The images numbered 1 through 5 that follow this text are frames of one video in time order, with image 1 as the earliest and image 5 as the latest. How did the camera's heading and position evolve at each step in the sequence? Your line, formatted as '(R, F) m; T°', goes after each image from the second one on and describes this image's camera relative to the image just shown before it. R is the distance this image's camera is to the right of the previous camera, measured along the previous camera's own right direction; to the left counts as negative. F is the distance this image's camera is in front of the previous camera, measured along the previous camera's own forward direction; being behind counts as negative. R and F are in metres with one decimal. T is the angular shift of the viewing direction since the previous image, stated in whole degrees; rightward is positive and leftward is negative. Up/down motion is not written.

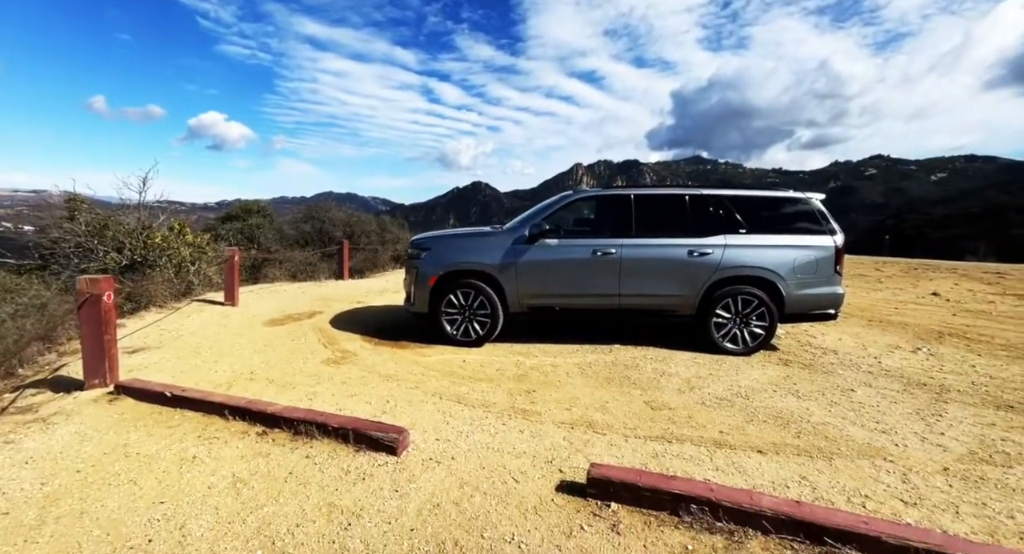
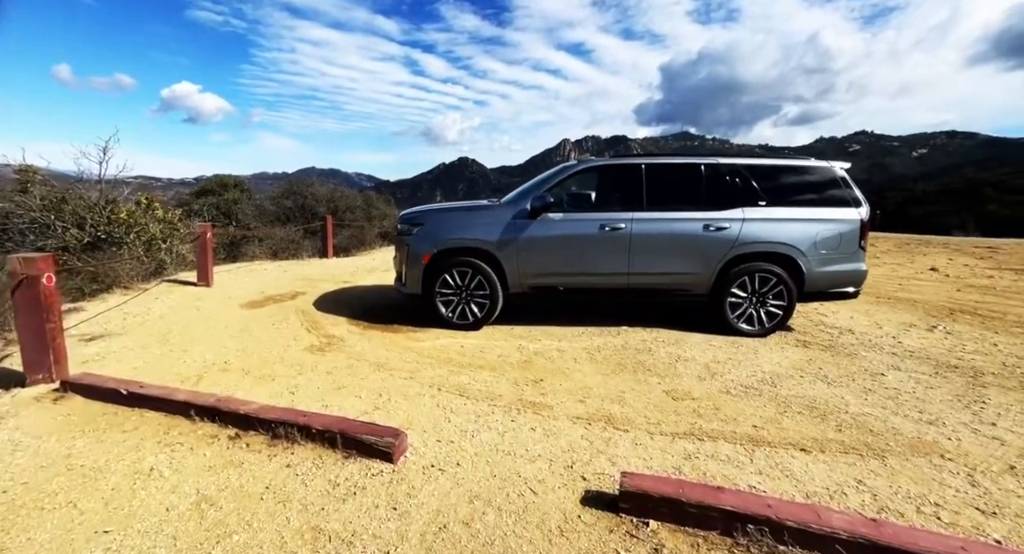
(-0.1, +0.5) m; +1°
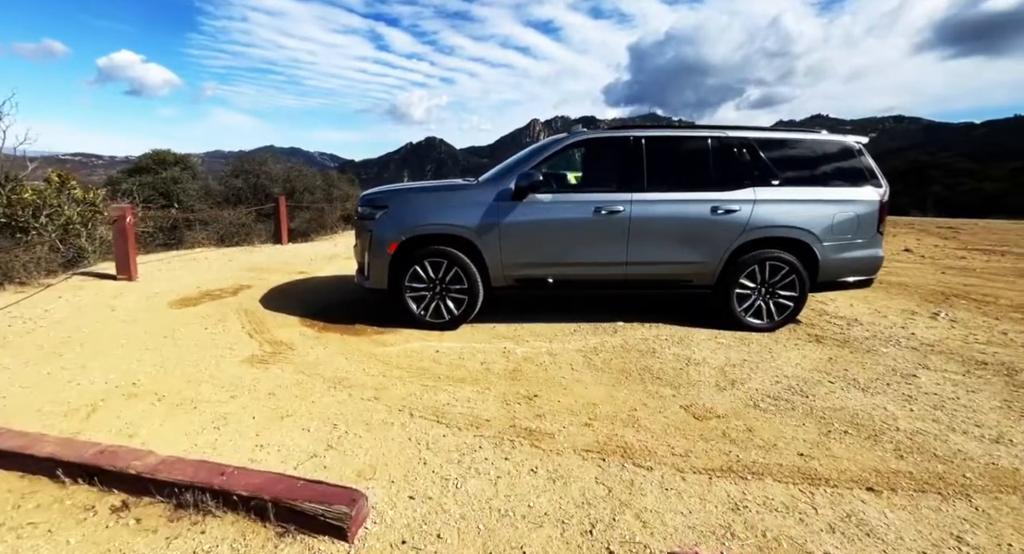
(-0.1, +0.7) m; +4°
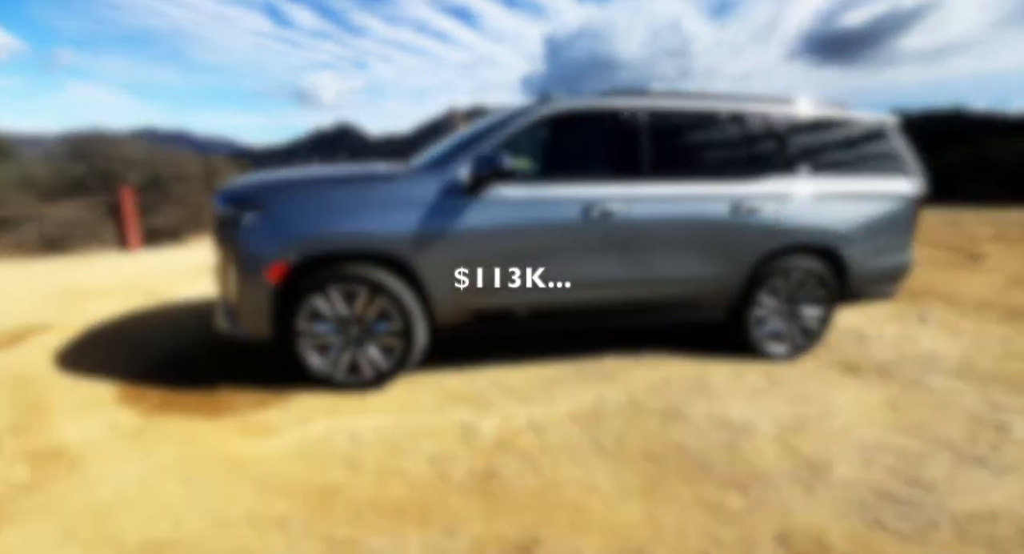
(-0.2, +1.5) m; +9°
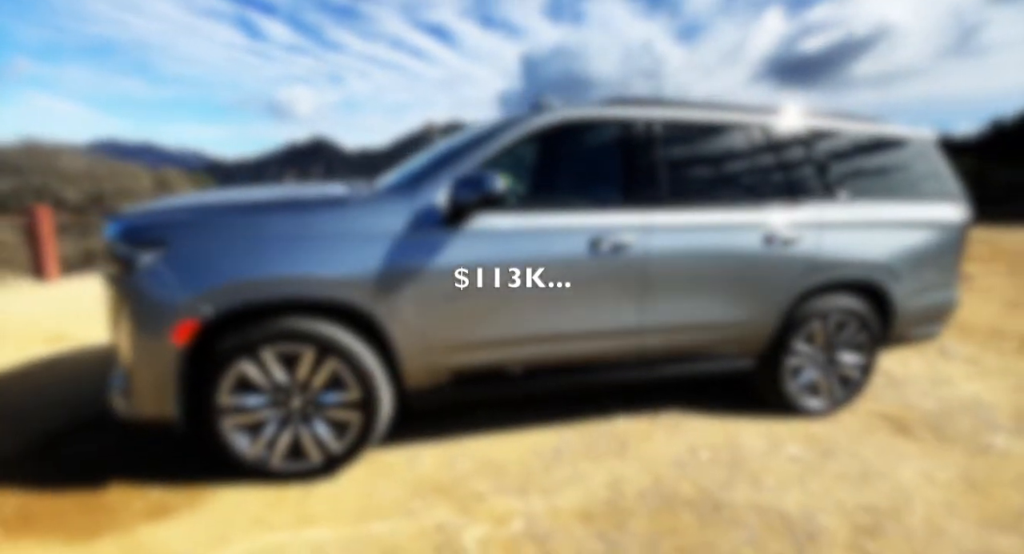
(-0.1, +0.7) m; +3°
